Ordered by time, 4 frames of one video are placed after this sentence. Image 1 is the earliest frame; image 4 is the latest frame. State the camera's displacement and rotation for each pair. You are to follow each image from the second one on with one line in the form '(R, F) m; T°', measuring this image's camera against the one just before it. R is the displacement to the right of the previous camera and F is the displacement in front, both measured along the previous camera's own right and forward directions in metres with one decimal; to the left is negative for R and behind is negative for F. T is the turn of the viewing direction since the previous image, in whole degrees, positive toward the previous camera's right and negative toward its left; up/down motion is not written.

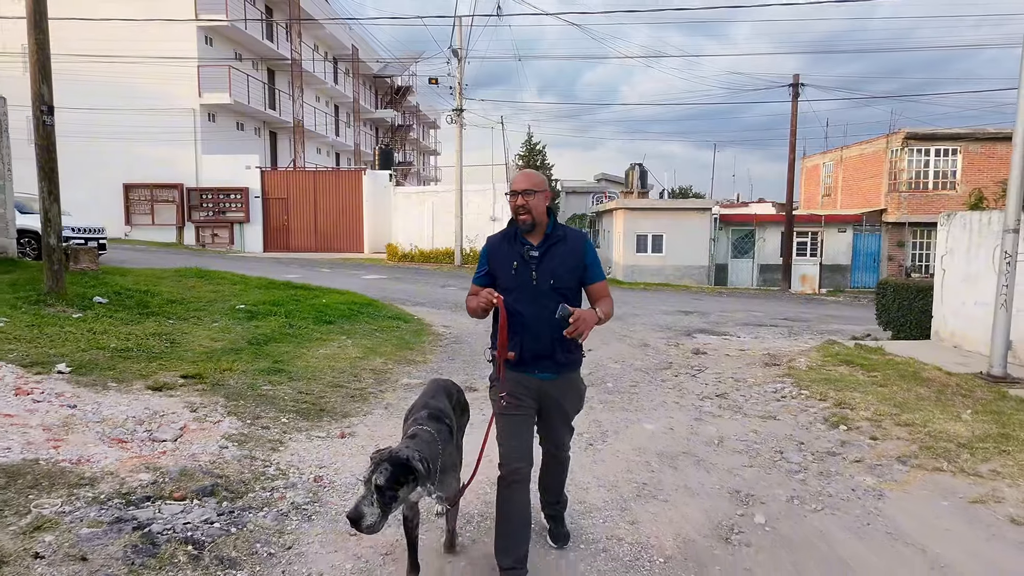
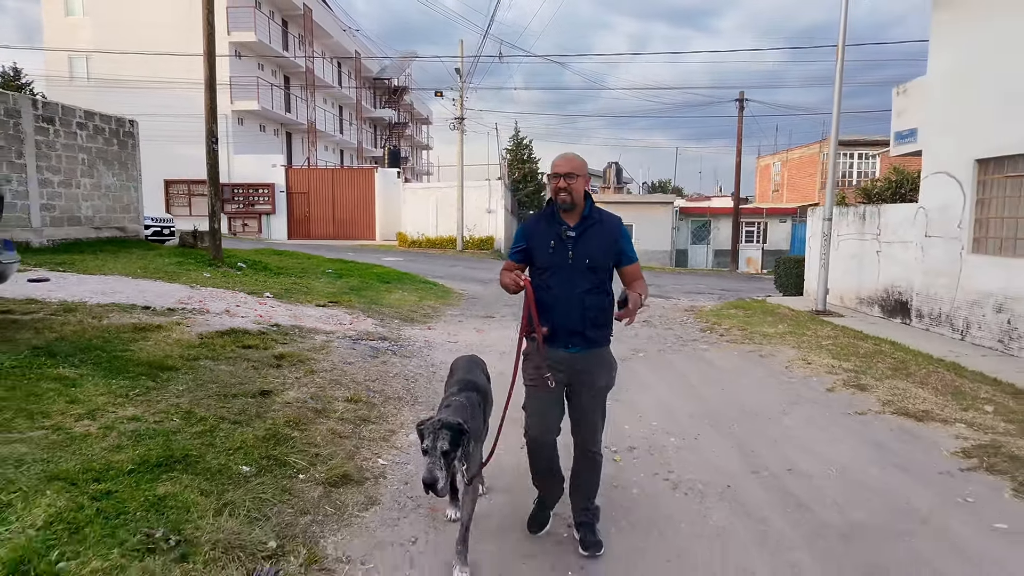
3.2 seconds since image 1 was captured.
(-0.3, -4.2) m; +1°
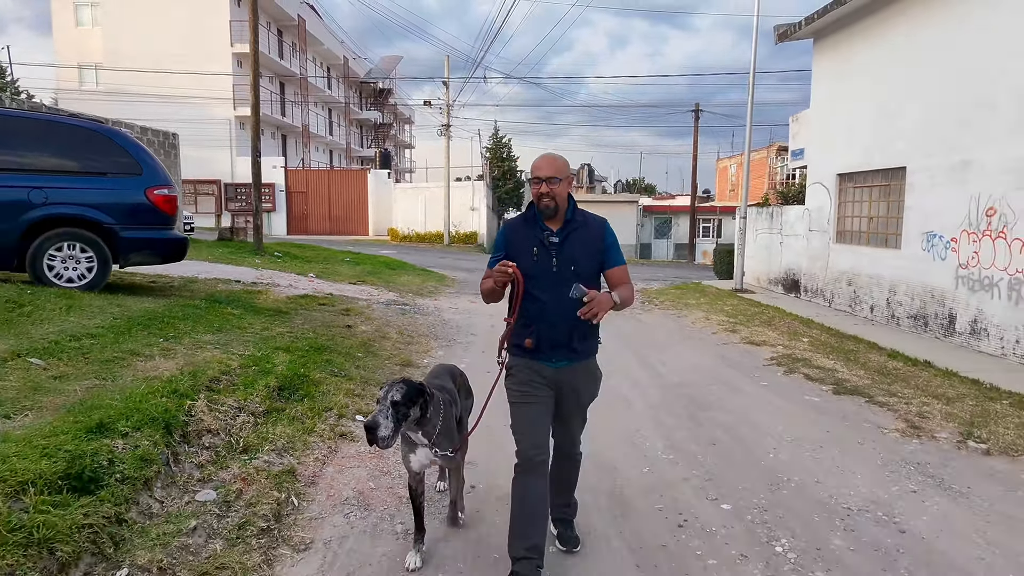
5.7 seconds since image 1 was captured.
(-0.1, -3.1) m; +2°
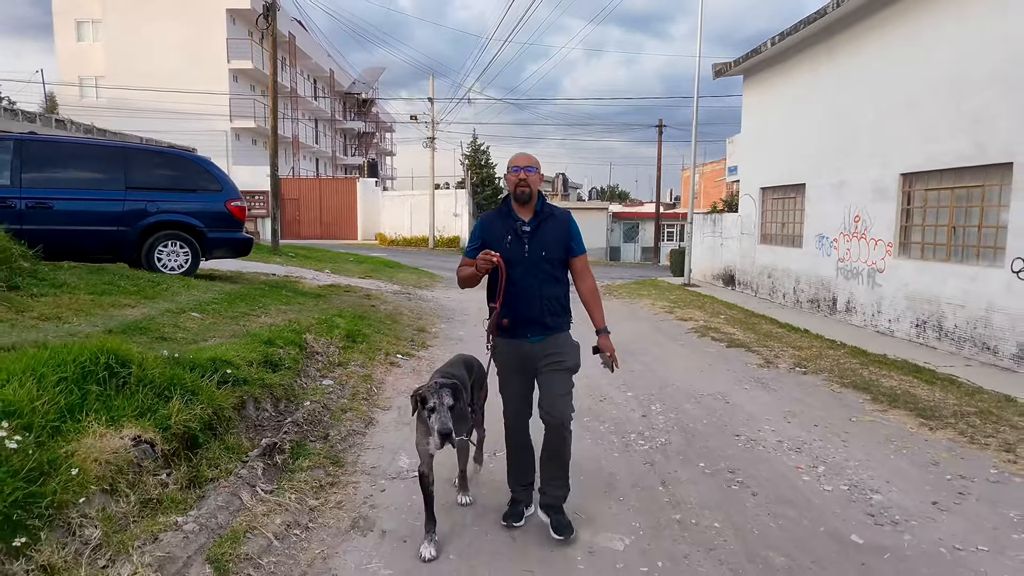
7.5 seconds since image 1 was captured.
(-0.1, -2.5) m; +2°
